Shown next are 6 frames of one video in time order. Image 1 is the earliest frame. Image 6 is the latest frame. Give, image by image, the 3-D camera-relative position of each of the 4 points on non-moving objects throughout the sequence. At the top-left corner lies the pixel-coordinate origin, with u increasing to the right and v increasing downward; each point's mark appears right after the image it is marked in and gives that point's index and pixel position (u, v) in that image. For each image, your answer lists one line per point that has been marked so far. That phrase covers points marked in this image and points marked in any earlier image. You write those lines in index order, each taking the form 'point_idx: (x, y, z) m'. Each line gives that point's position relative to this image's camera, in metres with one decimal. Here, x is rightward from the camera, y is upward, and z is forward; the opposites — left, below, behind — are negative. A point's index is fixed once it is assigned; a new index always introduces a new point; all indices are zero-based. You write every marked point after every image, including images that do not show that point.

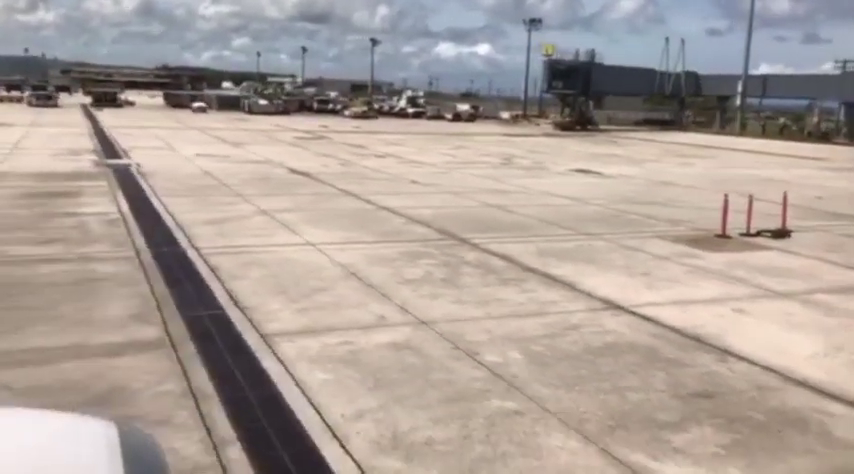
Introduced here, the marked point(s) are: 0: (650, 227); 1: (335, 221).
0: (+5.0, +0.2, +17.9) m
1: (-2.0, +0.3, +17.3) m
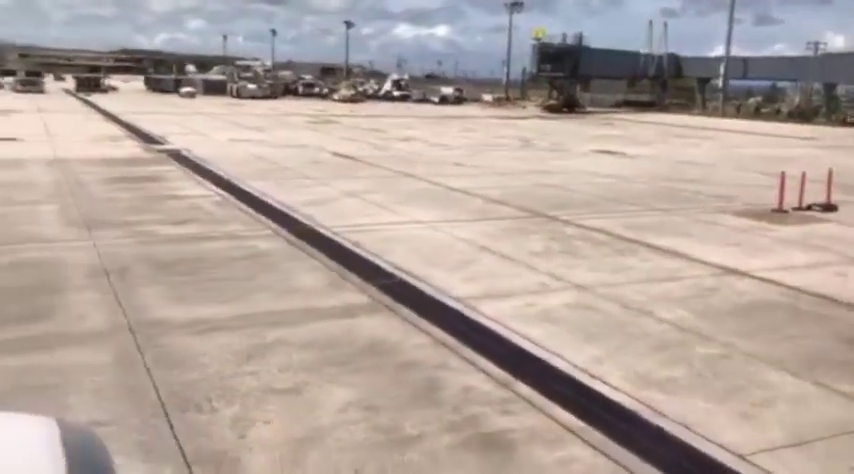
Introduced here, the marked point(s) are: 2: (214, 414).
0: (+6.8, +0.8, +19.3) m
1: (-0.2, +0.8, +18.4) m
2: (-1.7, -1.4, +6.5) m
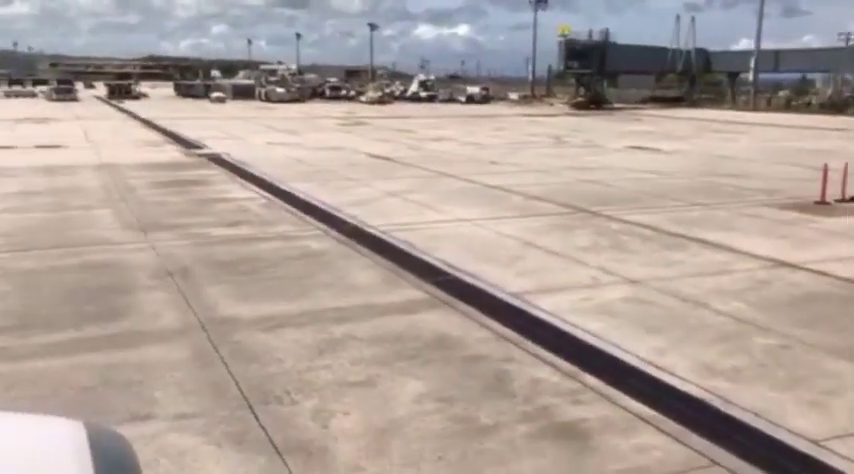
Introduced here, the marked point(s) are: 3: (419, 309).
0: (+7.8, +1.0, +19.3) m
1: (+0.8, +0.9, +18.6) m
2: (-1.1, -1.4, +6.7) m
3: (-0.1, -0.9, +9.6) m
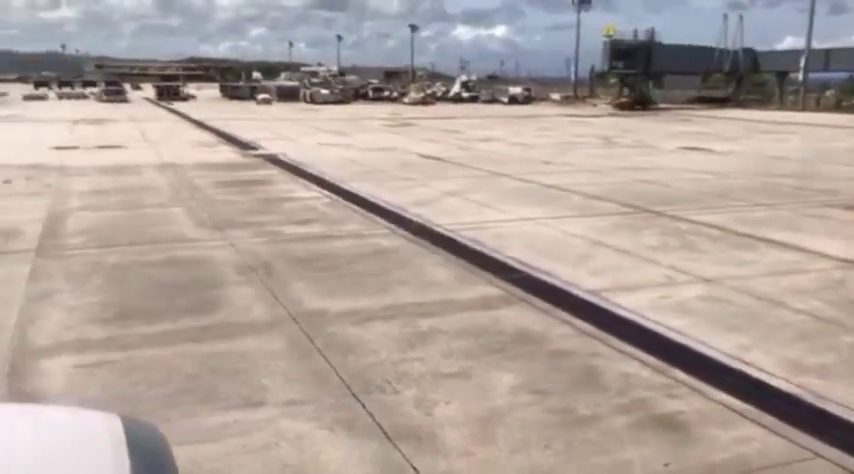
0: (+9.3, +0.9, +19.1) m
1: (+2.2, +0.9, +18.7) m
2: (-0.3, -1.4, +7.0) m
3: (+0.9, -0.8, +9.8) m
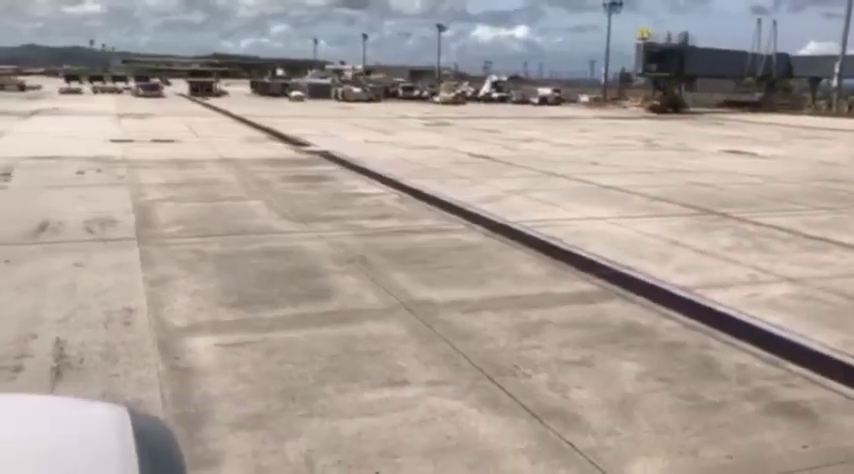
0: (+10.8, +0.8, +19.3) m
1: (+3.7, +0.9, +19.1) m
2: (+1.0, -1.3, +7.4) m
3: (+2.2, -0.8, +10.2) m
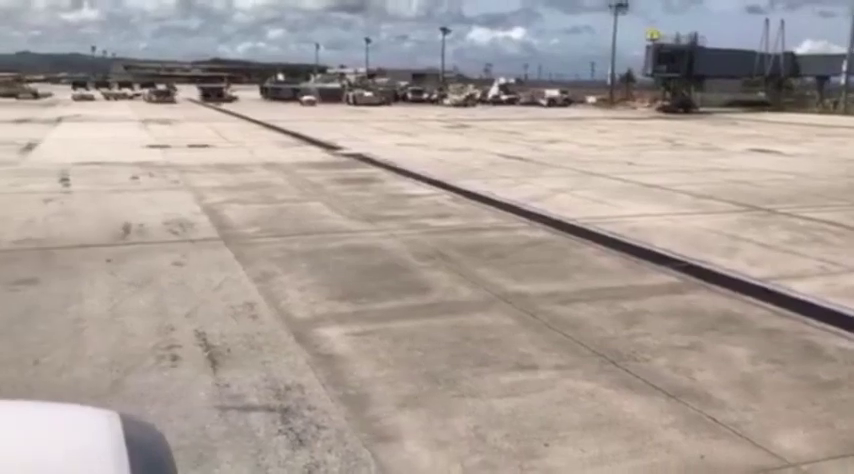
0: (+12.1, +1.0, +19.8) m
1: (+5.0, +1.0, +19.6) m
2: (+2.2, -1.2, +7.9) m
3: (+3.4, -0.7, +10.7) m
